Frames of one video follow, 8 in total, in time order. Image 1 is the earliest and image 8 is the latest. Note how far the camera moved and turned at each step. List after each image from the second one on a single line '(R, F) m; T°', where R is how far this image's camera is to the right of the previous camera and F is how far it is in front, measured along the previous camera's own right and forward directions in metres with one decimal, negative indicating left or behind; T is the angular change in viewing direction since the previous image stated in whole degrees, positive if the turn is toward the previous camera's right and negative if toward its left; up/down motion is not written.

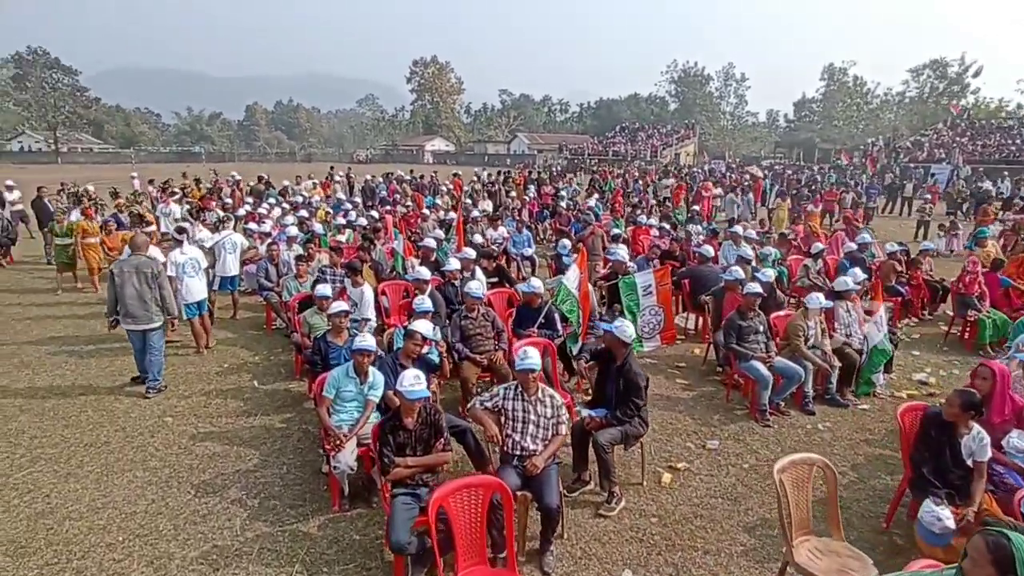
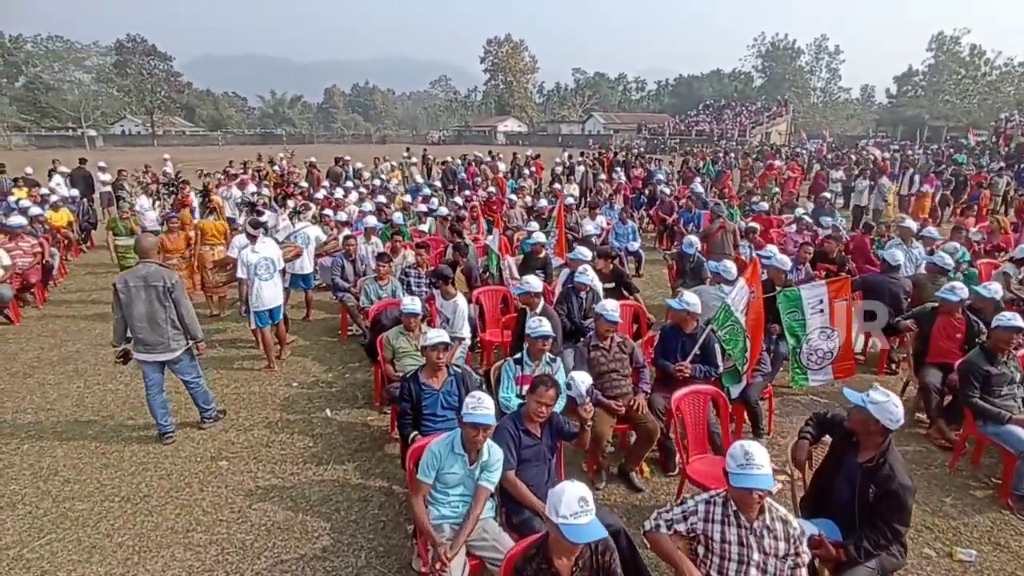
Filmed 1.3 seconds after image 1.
(-0.8, +1.8) m; -7°
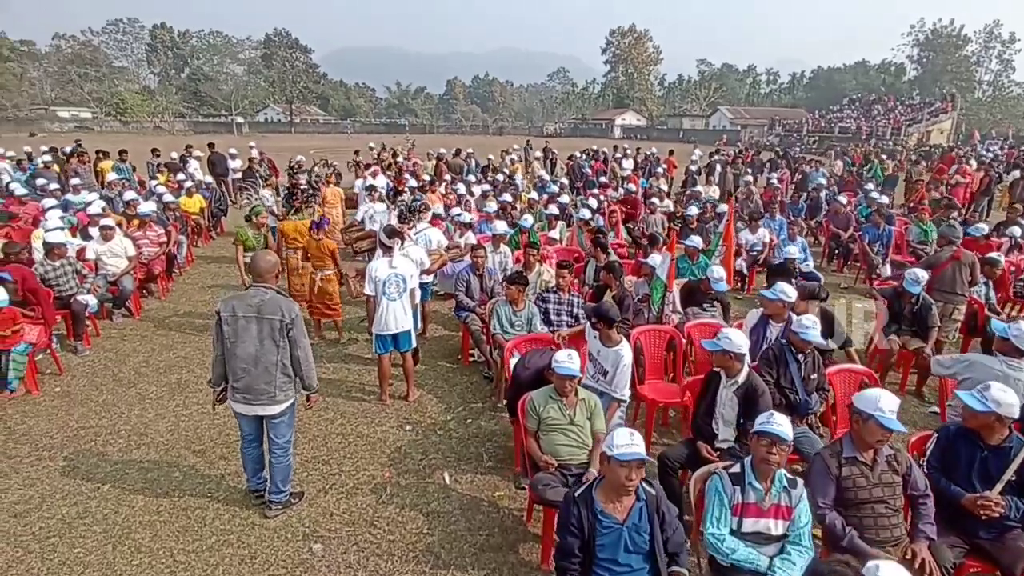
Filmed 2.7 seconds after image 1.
(-0.7, +1.6) m; -10°
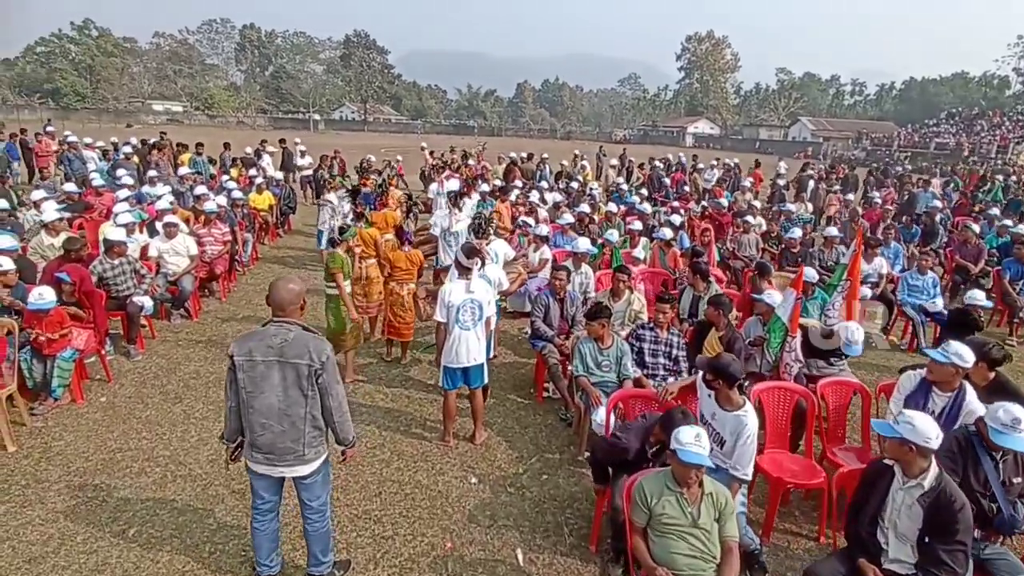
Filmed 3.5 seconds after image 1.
(-0.3, +1.0) m; -6°
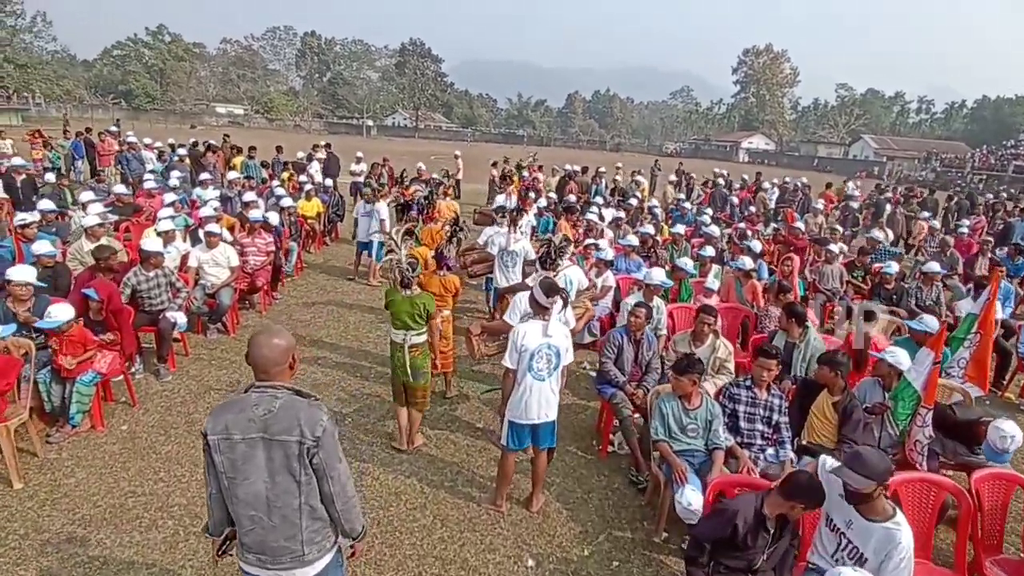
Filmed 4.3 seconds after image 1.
(-0.3, +0.9) m; -4°
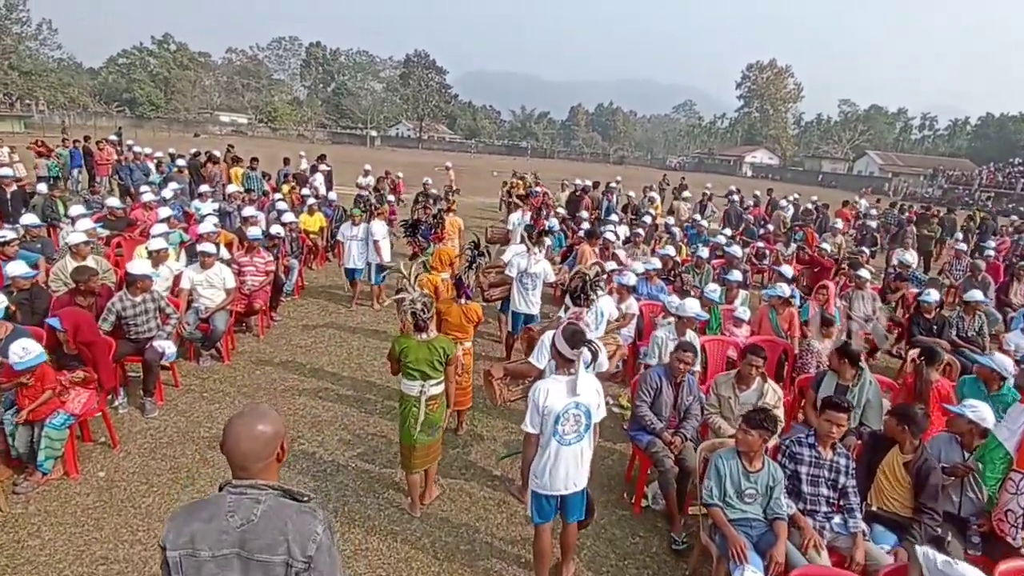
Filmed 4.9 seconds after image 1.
(-0.2, +0.6) m; 0°
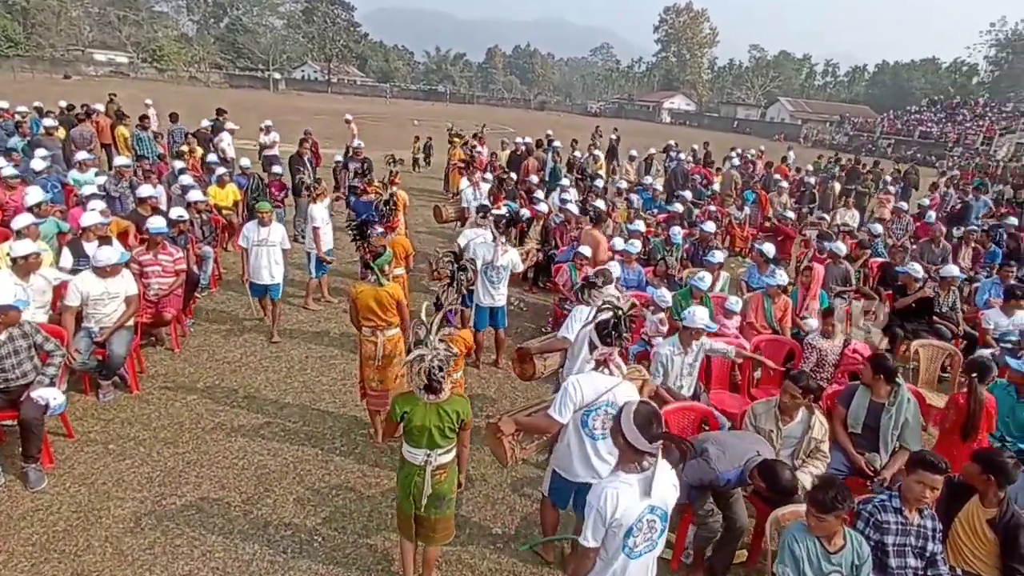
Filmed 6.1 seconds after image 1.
(-0.6, +1.2) m; +8°
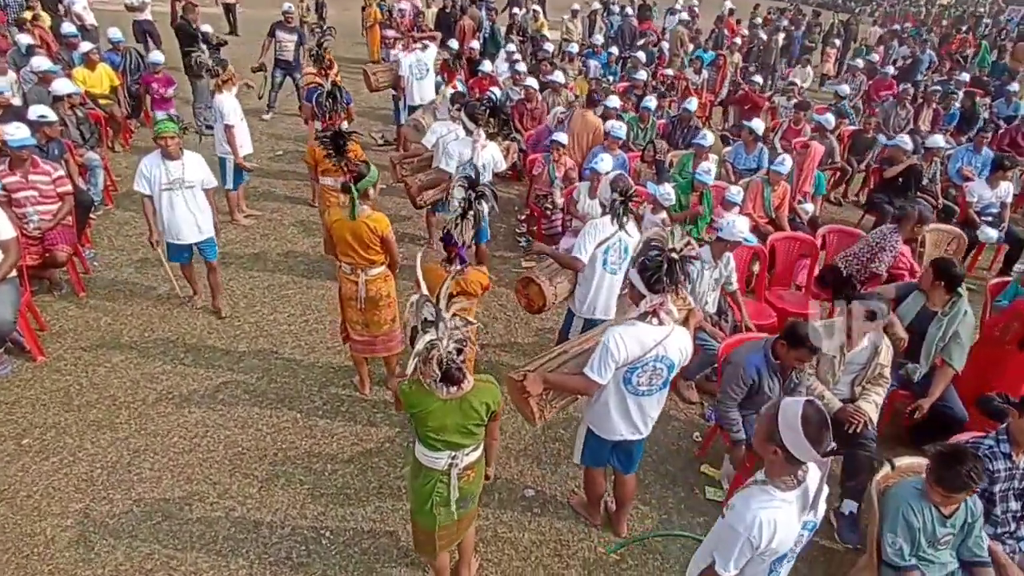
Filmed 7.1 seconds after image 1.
(-0.7, +1.1) m; +7°
